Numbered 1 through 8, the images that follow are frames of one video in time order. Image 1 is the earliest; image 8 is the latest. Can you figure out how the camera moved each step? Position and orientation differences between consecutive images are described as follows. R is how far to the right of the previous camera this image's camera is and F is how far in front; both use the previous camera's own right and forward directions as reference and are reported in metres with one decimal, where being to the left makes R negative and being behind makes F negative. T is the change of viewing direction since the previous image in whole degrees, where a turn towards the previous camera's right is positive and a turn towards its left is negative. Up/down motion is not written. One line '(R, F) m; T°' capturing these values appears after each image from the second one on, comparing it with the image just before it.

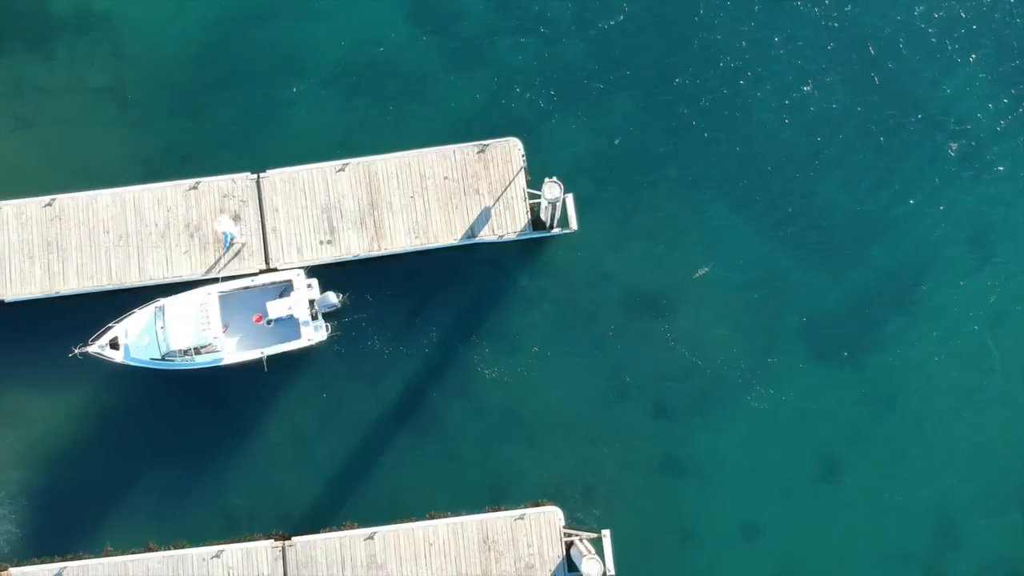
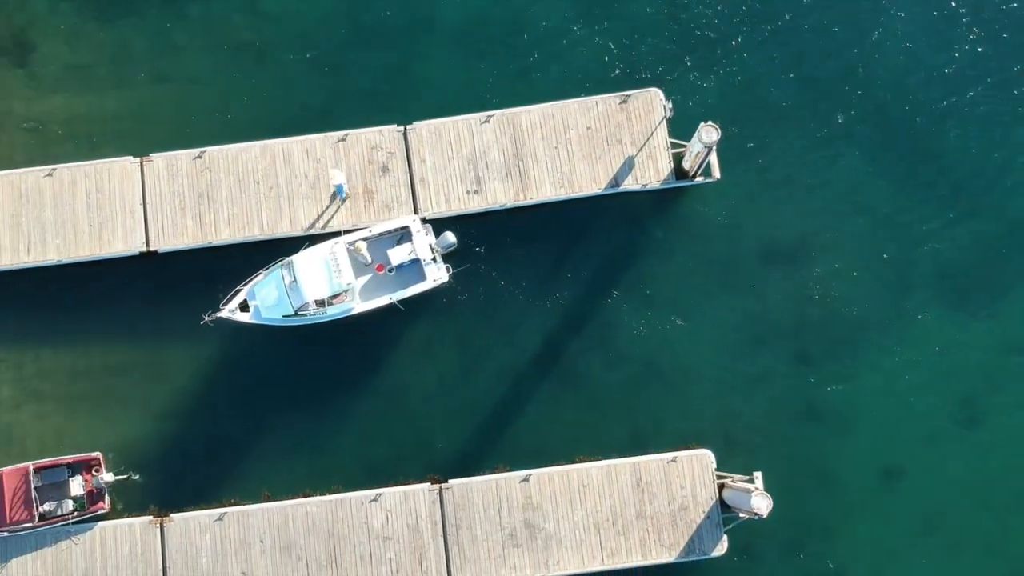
(-4.3, -0.4) m; 0°
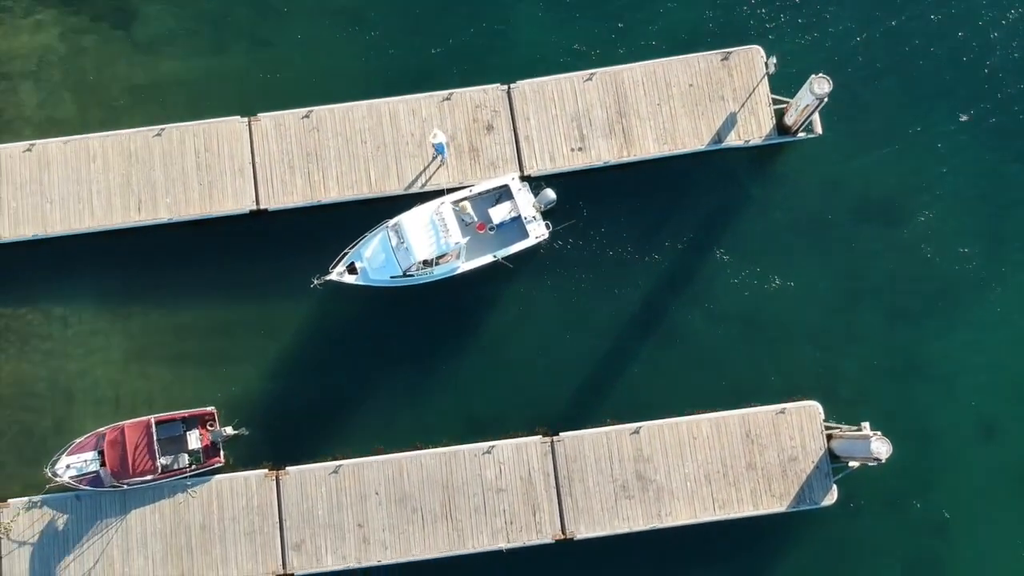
(-3.1, -0.2) m; 0°
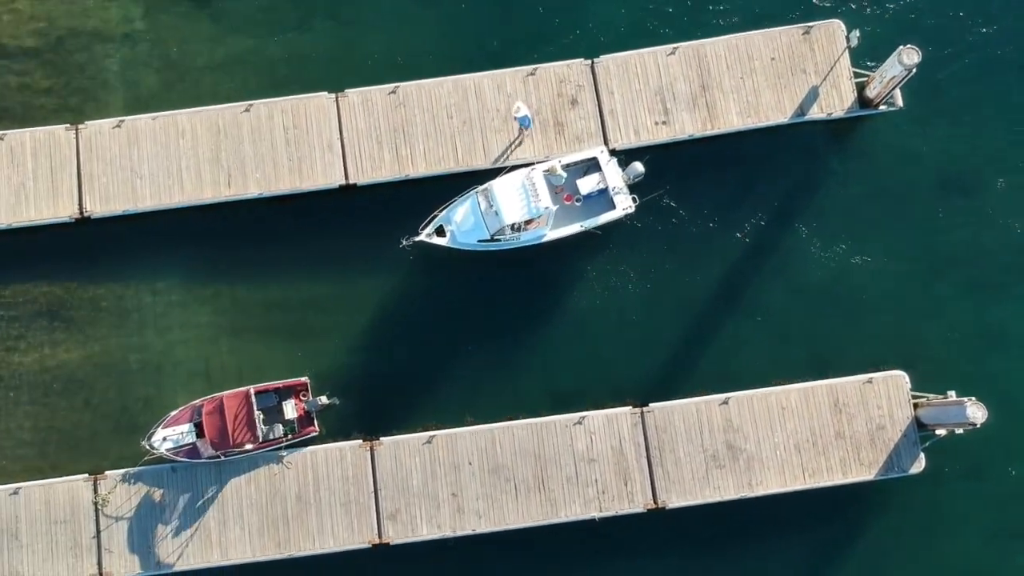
(-2.6, -0.2) m; 0°
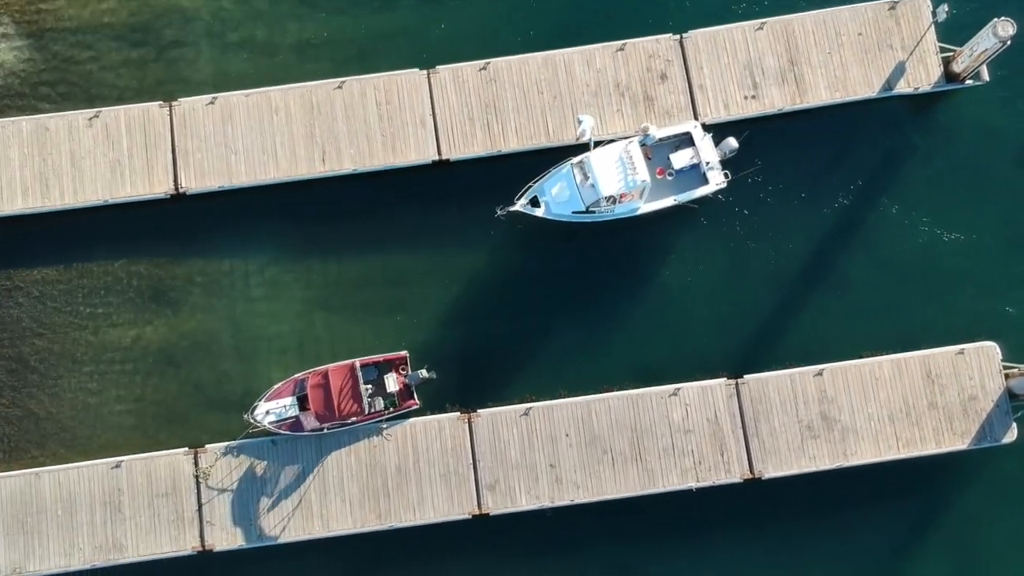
(-2.9, -0.2) m; 0°
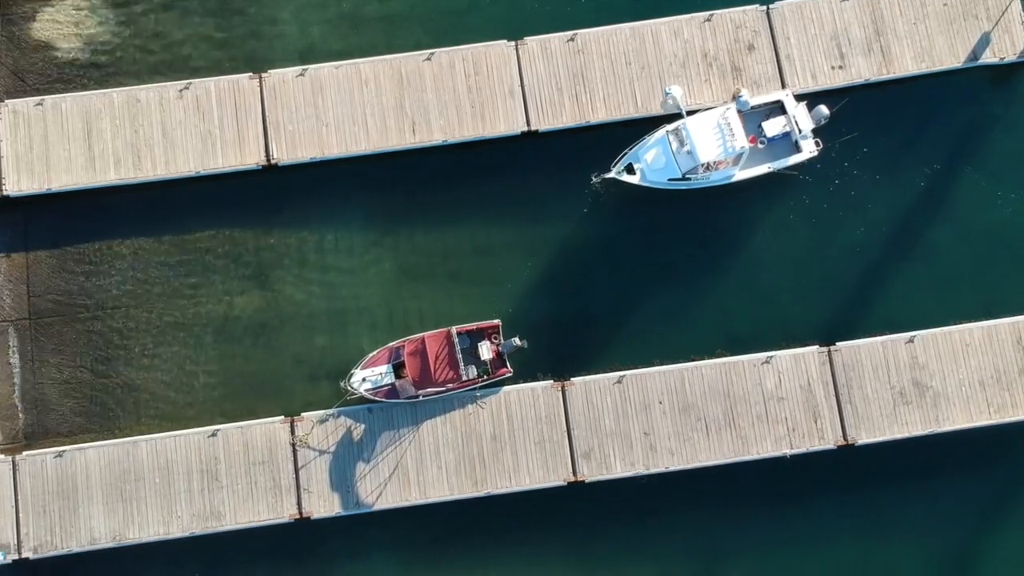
(-2.8, -0.1) m; 0°
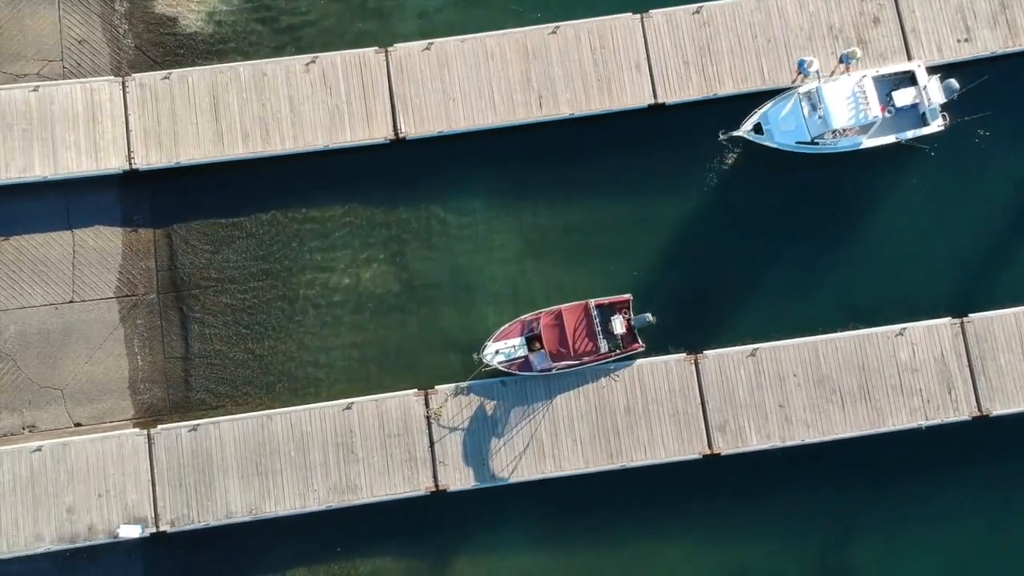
(-3.9, +0.1) m; 0°
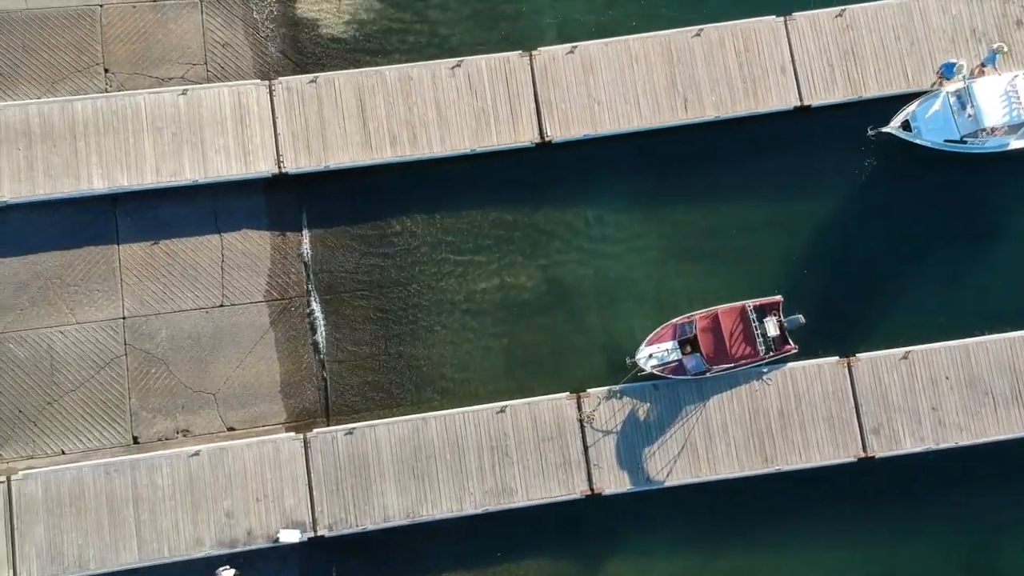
(-4.5, 0.0) m; 0°
